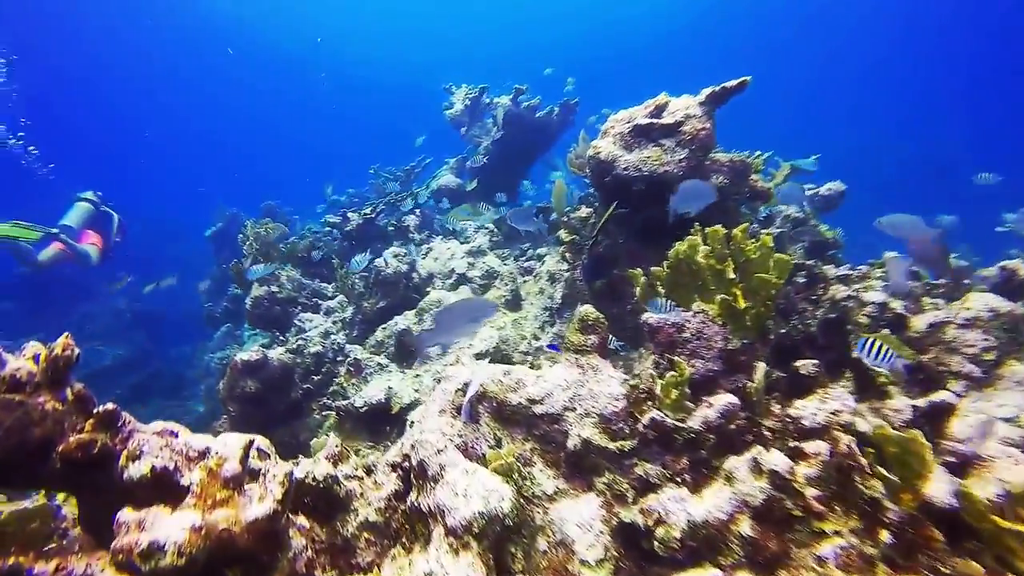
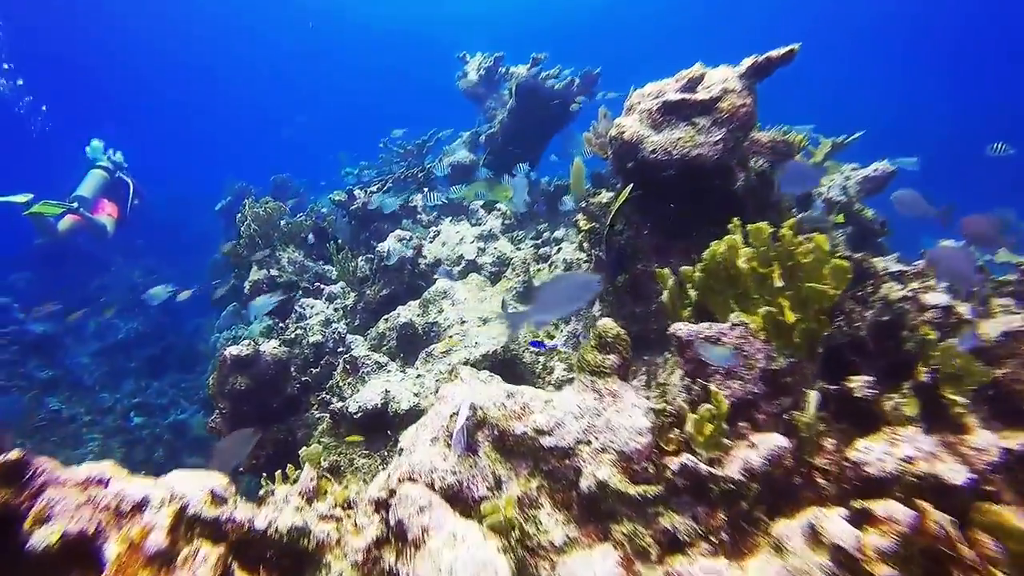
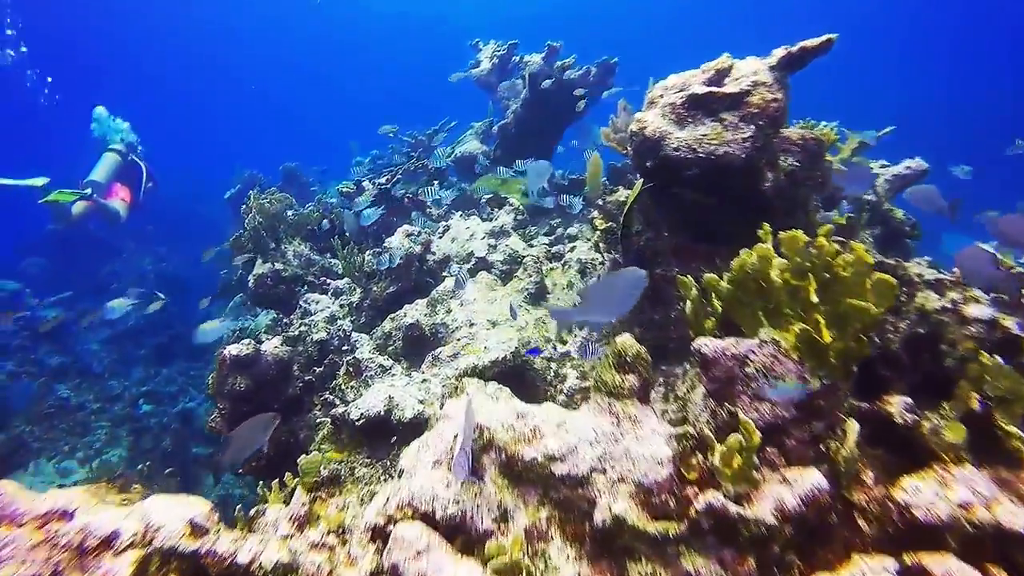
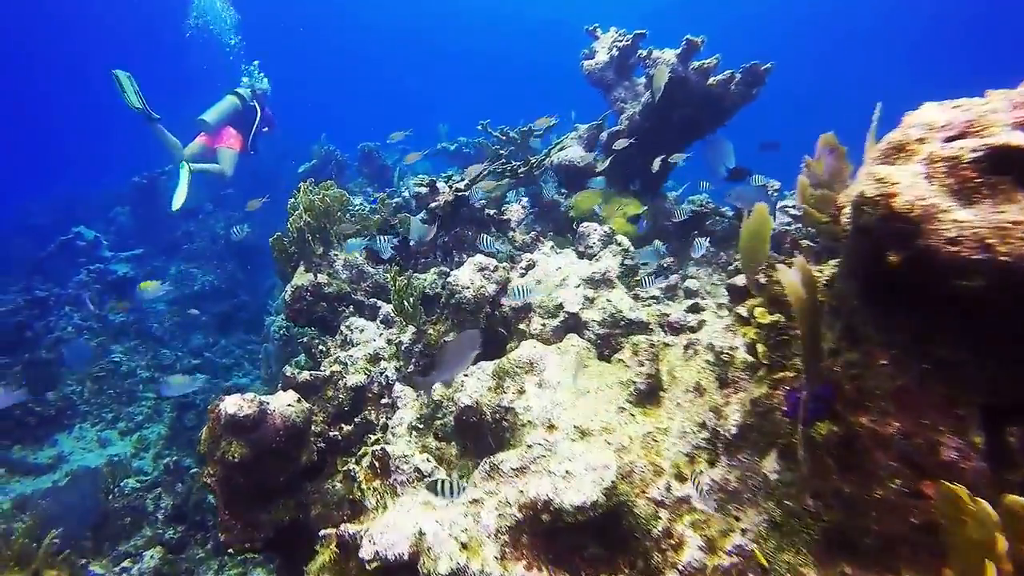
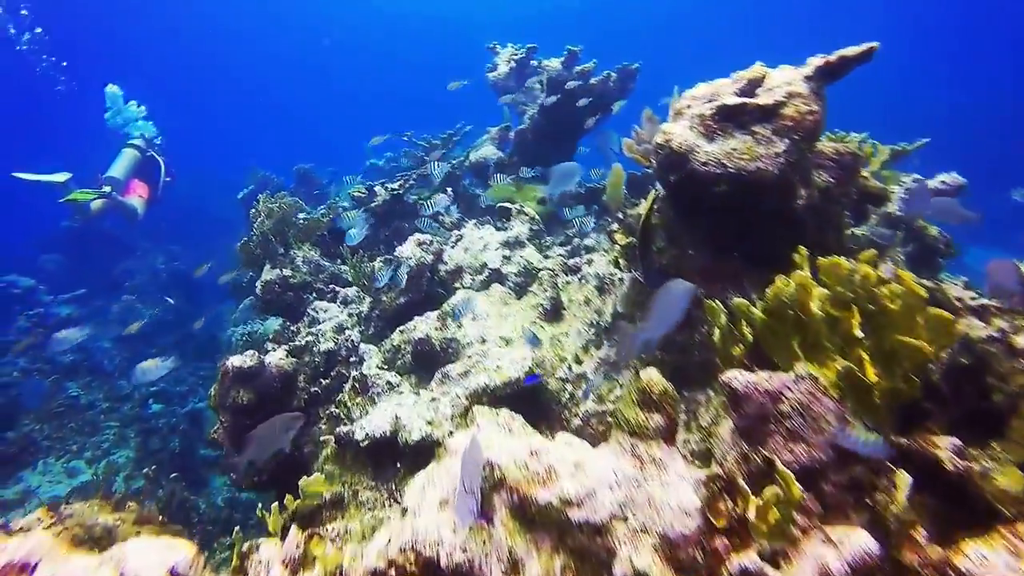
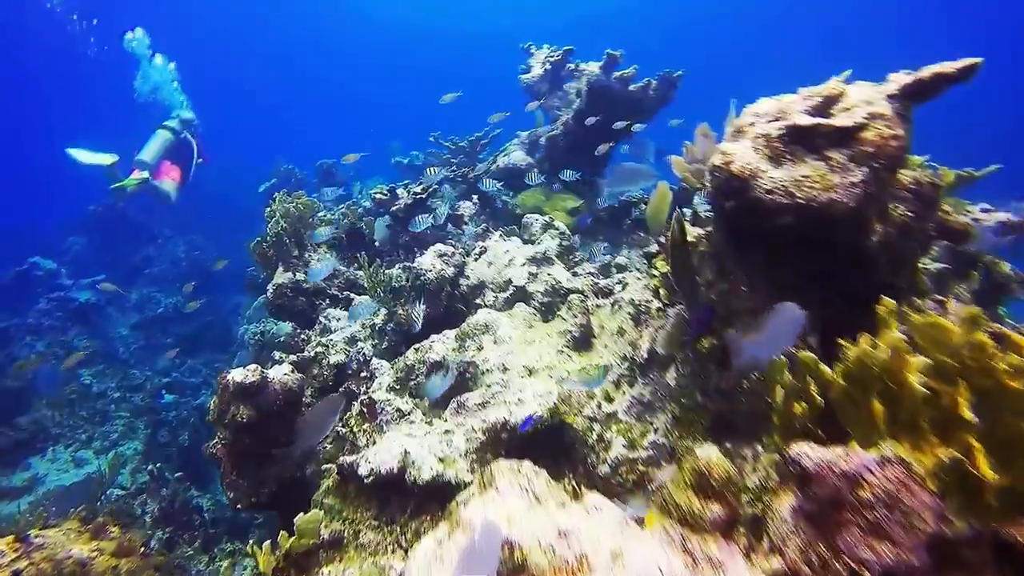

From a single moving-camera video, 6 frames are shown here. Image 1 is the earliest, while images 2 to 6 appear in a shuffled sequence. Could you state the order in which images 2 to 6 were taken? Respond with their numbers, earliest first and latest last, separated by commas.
2, 3, 5, 6, 4
